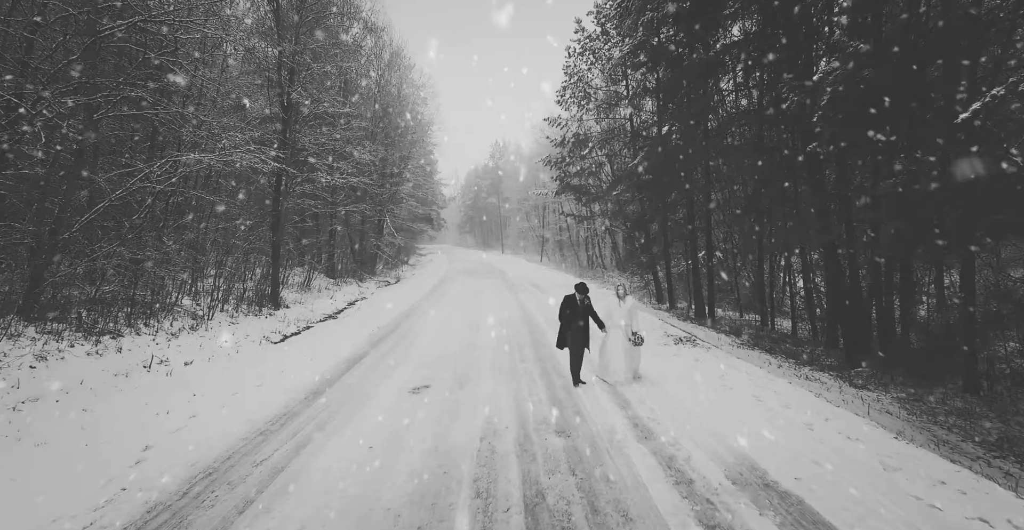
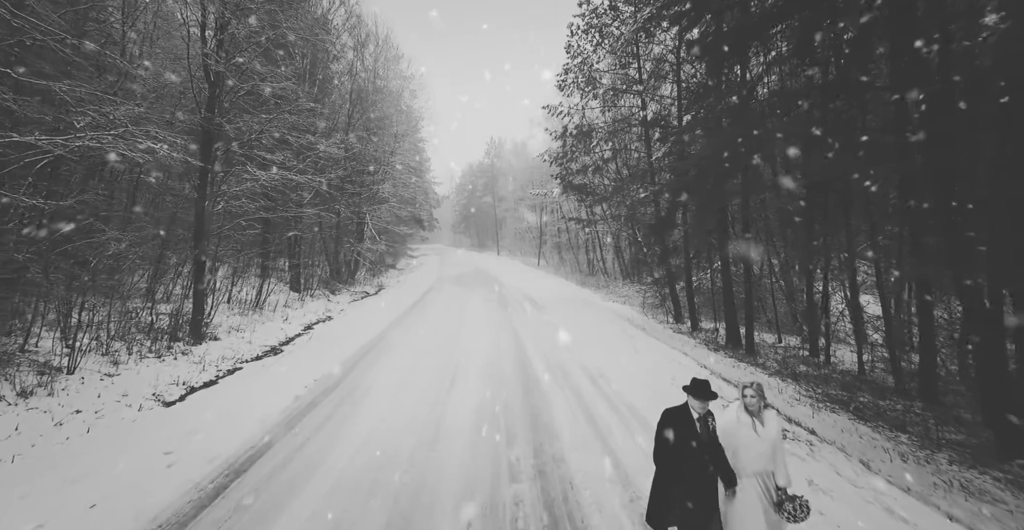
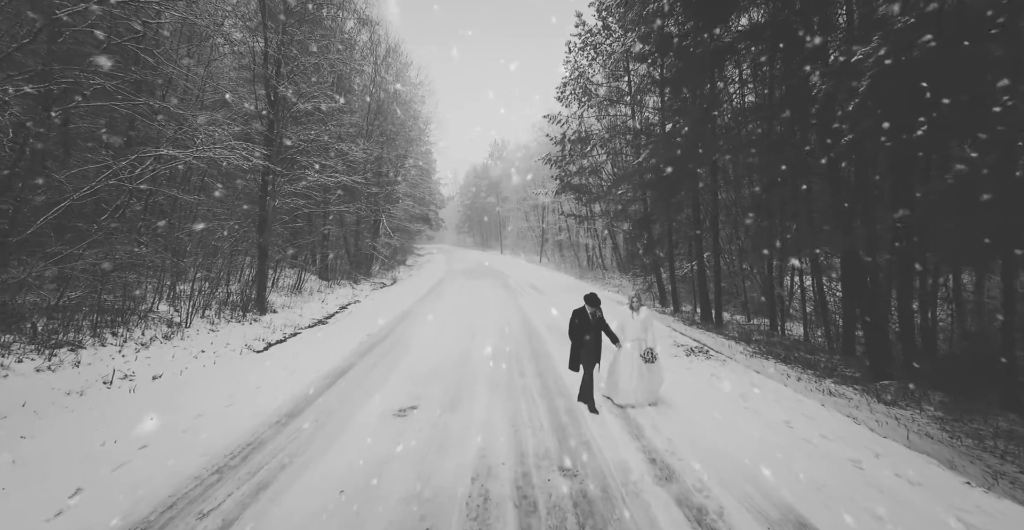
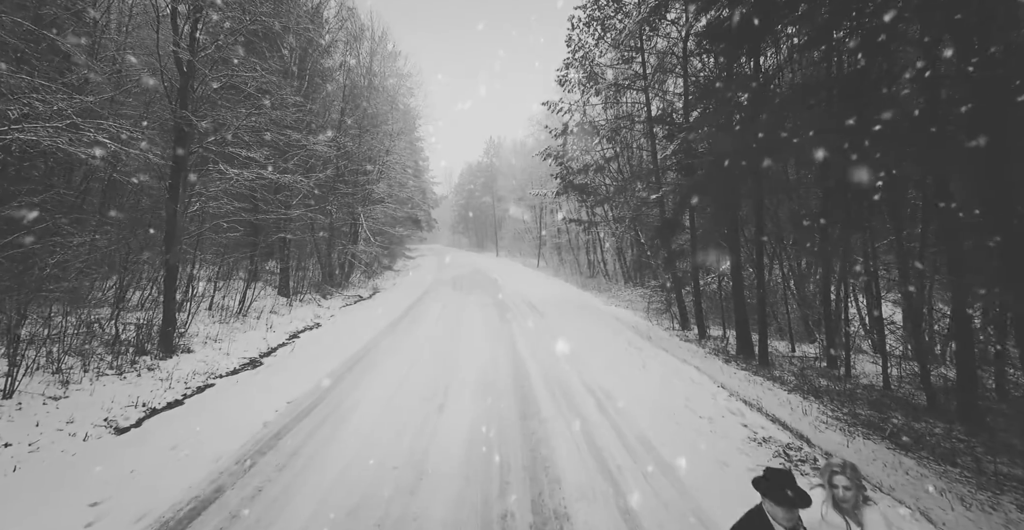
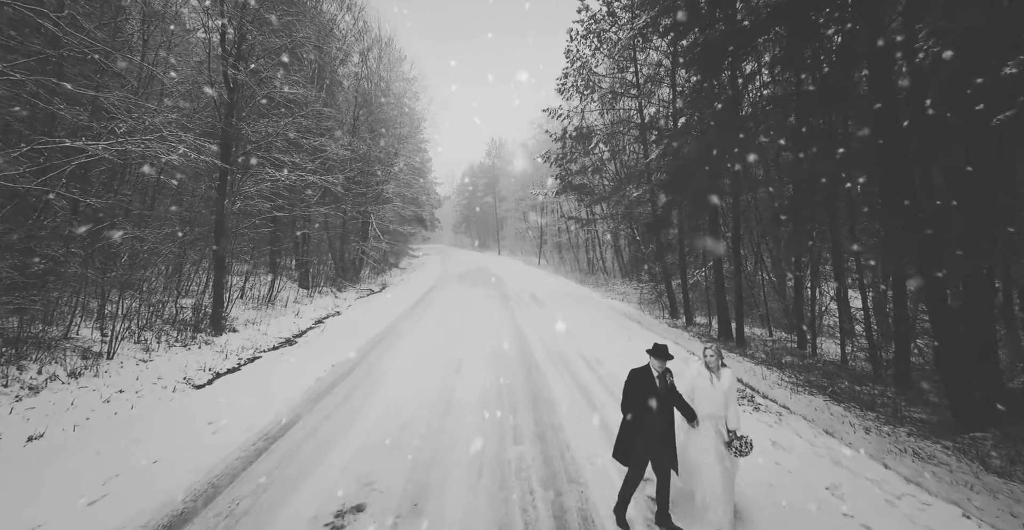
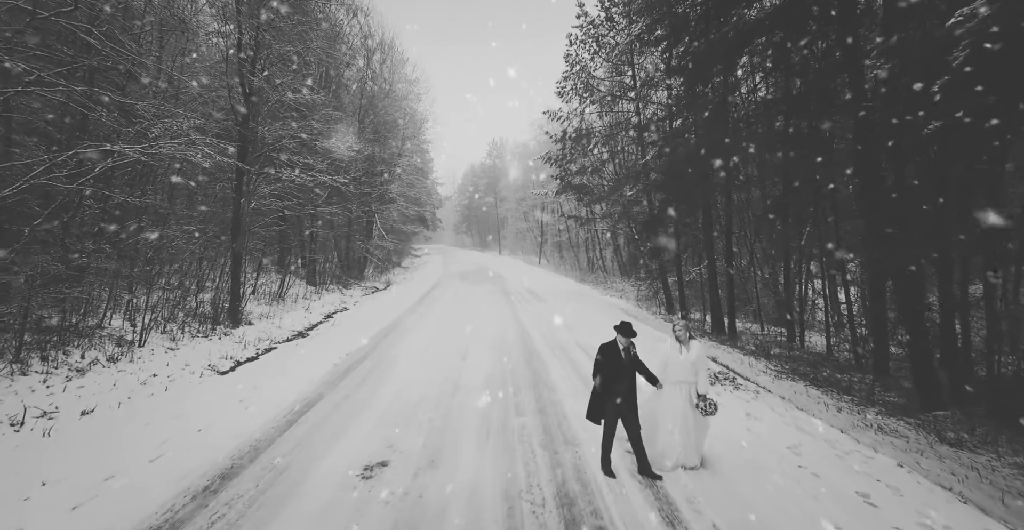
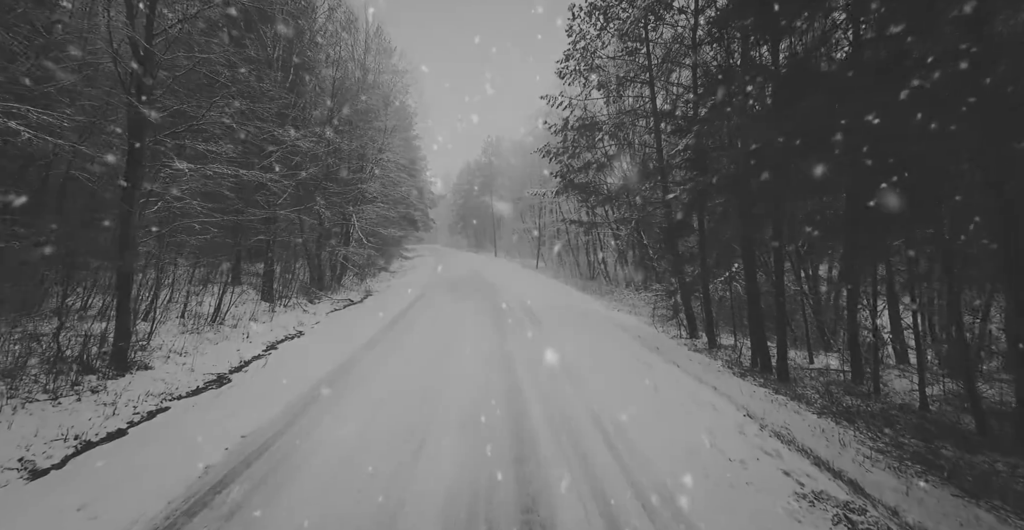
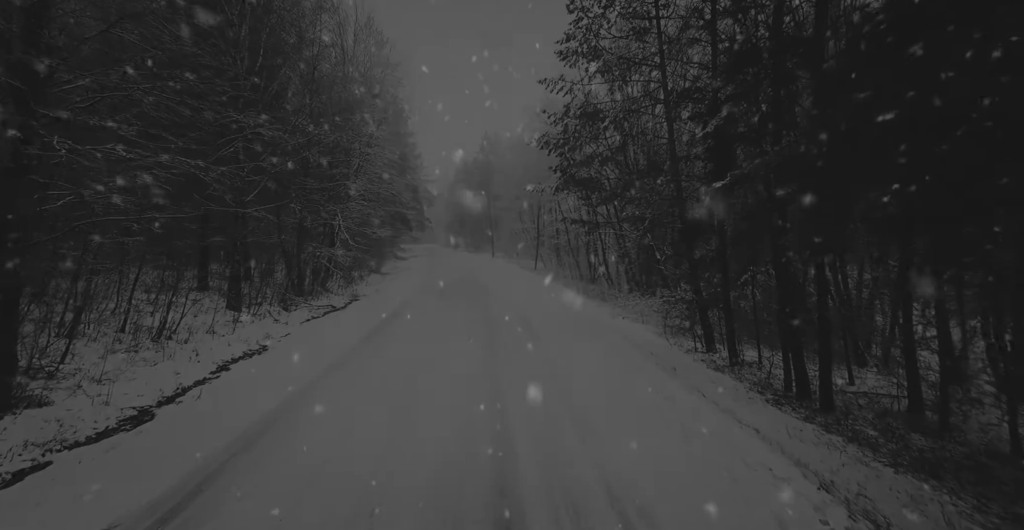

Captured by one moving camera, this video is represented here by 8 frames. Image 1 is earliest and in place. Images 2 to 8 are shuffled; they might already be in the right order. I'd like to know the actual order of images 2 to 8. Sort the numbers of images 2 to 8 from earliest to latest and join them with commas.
3, 6, 5, 2, 4, 7, 8
